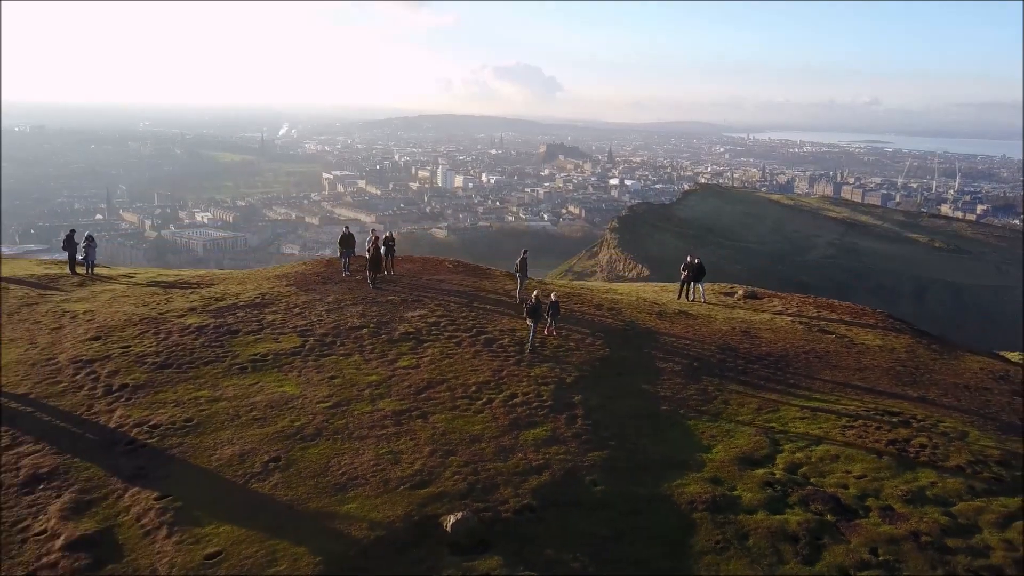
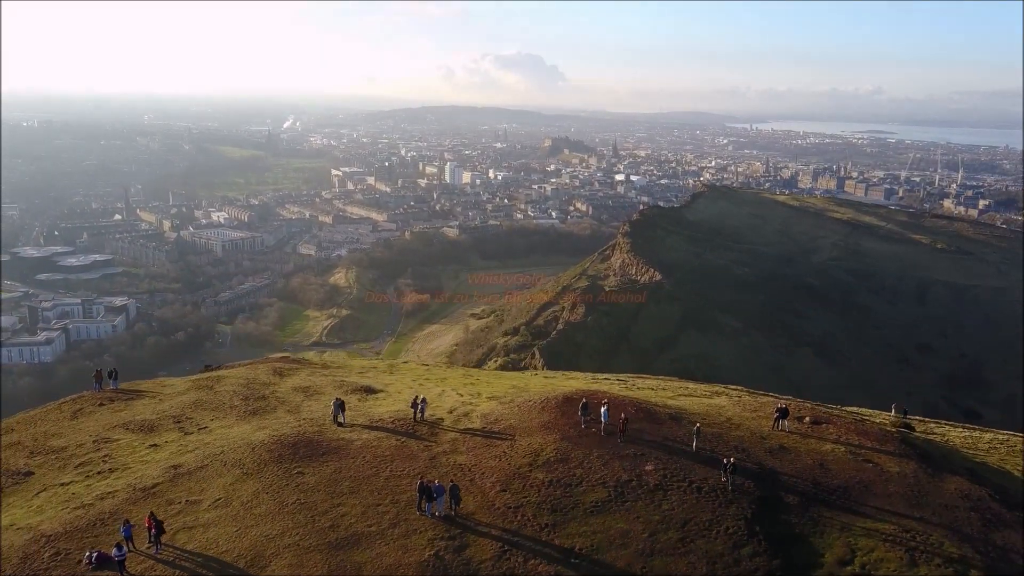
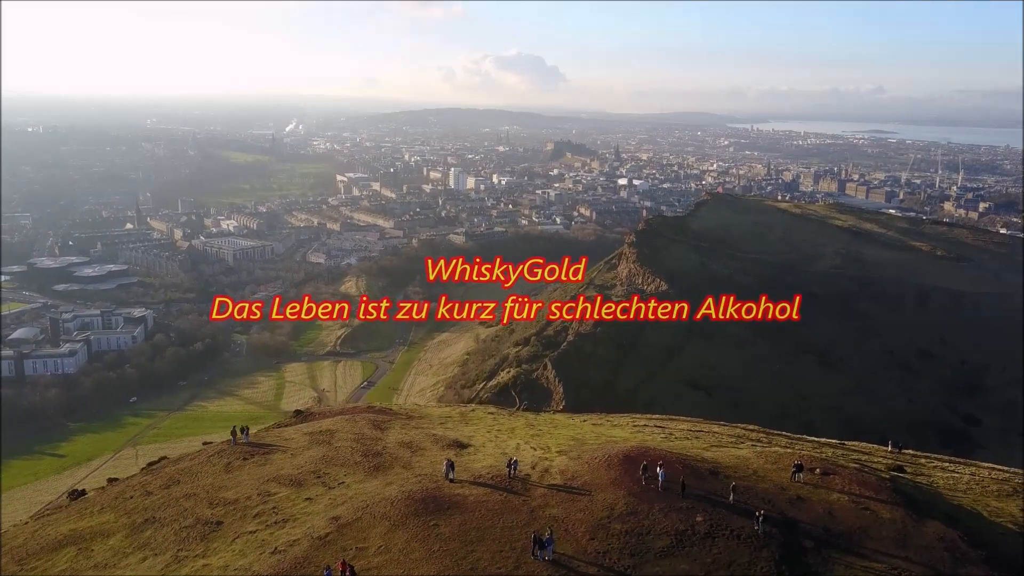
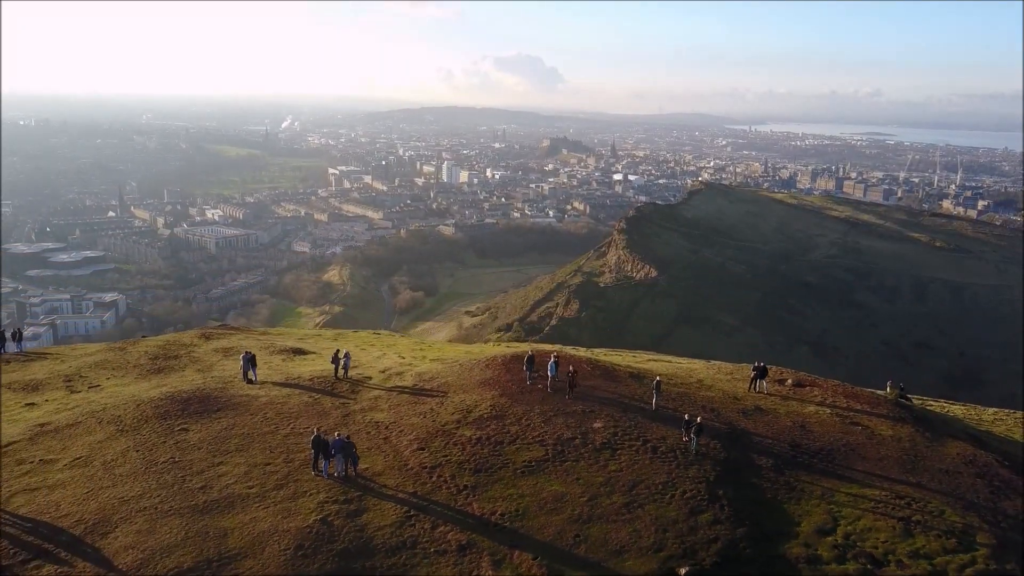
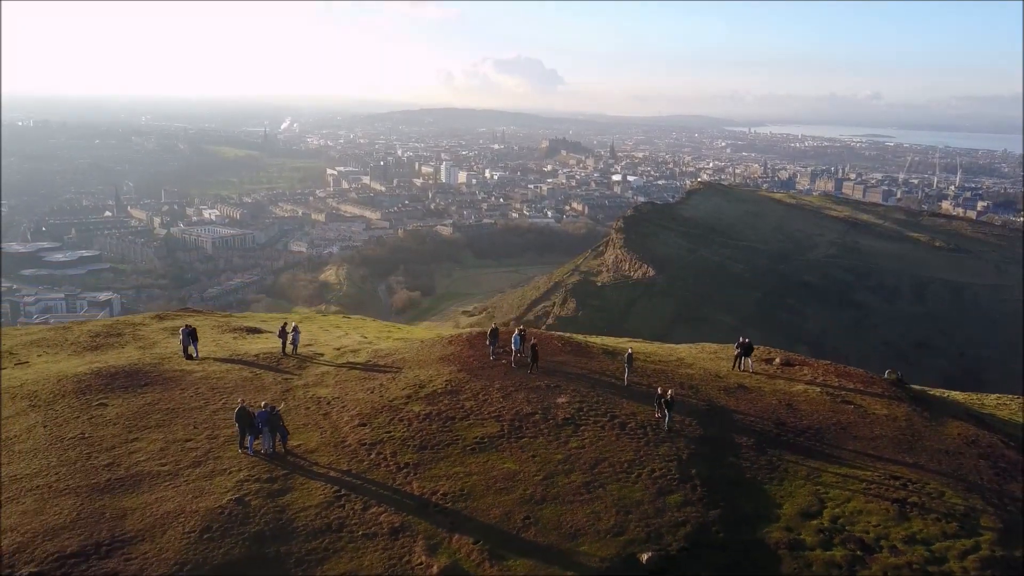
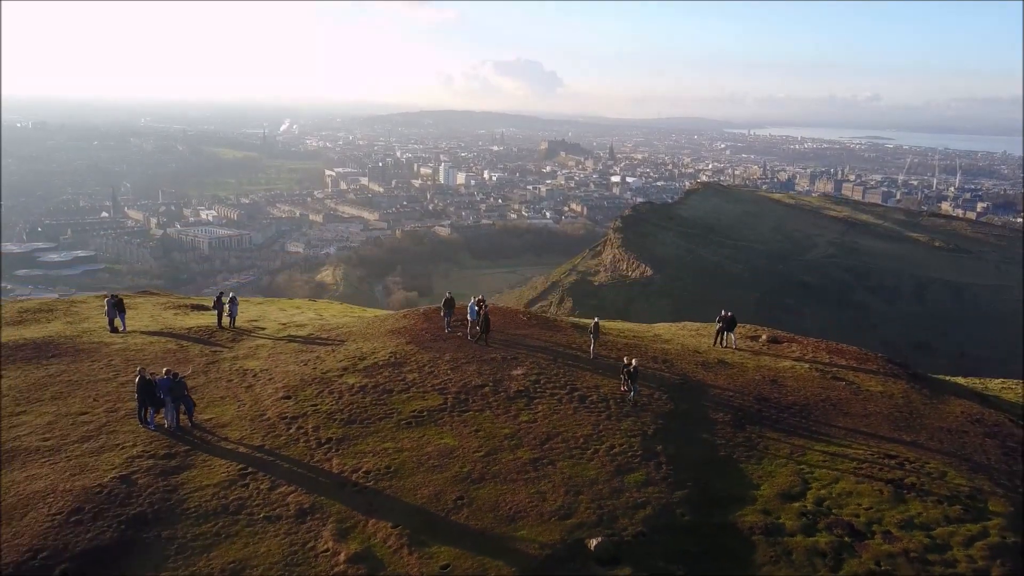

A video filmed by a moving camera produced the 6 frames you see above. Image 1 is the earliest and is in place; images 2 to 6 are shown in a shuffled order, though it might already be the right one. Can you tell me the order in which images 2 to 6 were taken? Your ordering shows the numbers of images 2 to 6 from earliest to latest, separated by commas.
6, 5, 4, 2, 3
